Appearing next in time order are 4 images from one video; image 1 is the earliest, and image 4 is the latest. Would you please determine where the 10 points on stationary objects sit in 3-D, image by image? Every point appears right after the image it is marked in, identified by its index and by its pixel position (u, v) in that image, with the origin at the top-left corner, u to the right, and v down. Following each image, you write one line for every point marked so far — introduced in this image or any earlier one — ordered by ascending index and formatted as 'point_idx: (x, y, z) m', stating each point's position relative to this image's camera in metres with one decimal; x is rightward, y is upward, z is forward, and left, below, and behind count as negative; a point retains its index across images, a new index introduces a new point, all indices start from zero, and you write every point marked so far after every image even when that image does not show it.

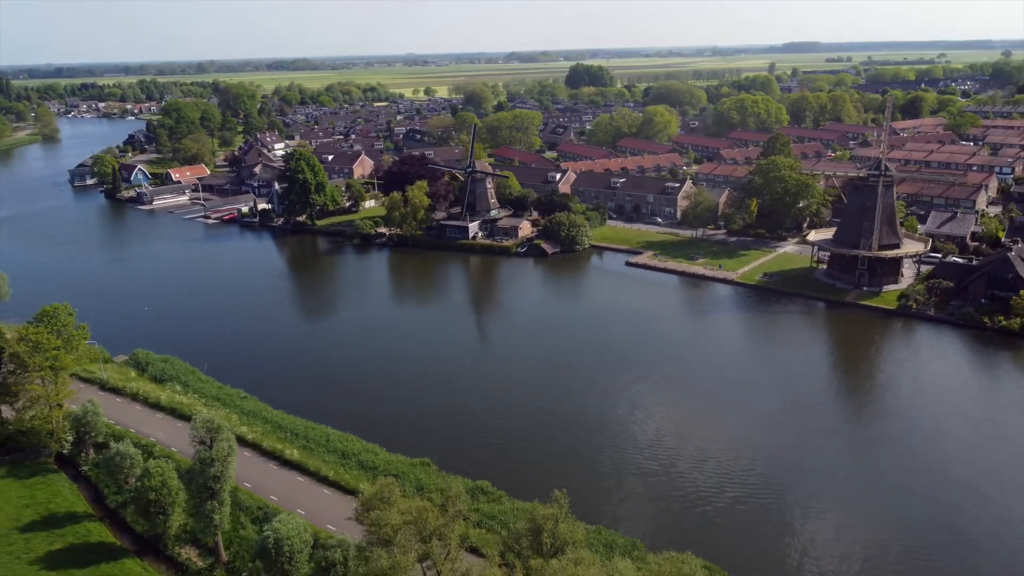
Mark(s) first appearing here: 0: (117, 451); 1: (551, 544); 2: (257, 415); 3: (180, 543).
0: (-6.0, -2.5, +12.3) m
1: (+0.4, -2.4, +7.7) m
2: (-4.6, -2.3, +14.9) m
3: (-4.7, -3.6, +11.5) m
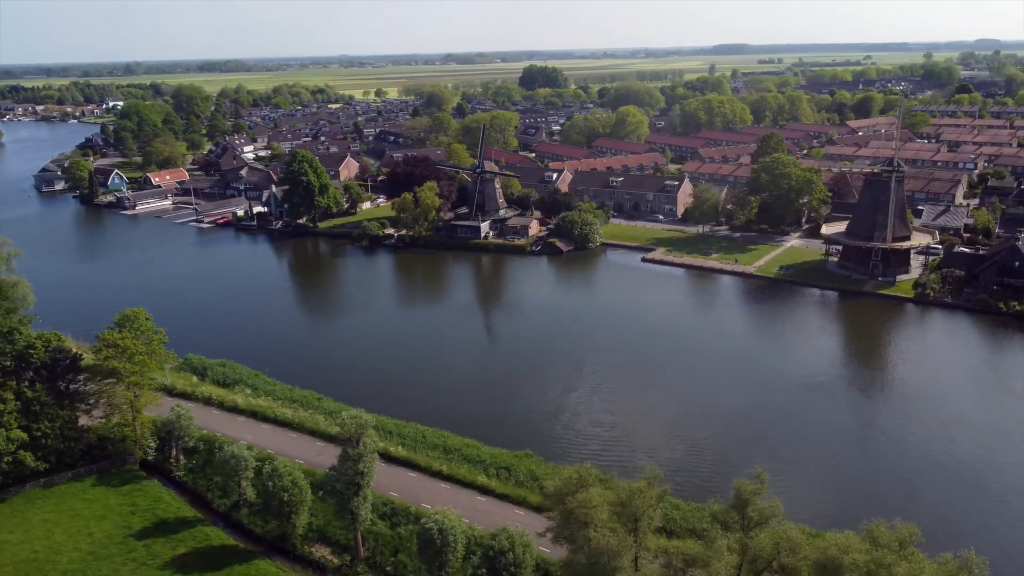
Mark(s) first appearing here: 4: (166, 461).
0: (-4.2, -2.5, +12.2) m
1: (+2.4, -2.3, +8.1) m
2: (-3.1, -2.3, +14.9) m
3: (-2.9, -3.6, +11.5) m
4: (-5.9, -3.0, +13.8) m
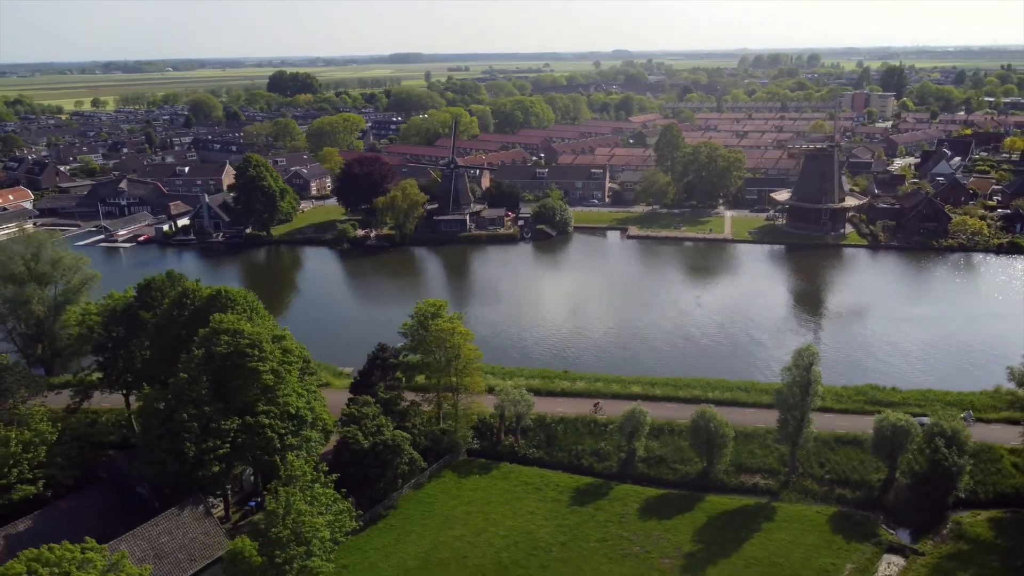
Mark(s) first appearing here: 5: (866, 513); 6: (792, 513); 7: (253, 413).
0: (+1.8, -2.0, +12.9) m
1: (+9.5, -1.0, +11.6) m
2: (+1.8, -1.8, +15.9) m
3: (+3.5, -2.9, +12.8) m
4: (-0.2, -2.7, +13.8) m
5: (+5.2, -3.3, +12.0) m
6: (+4.1, -3.3, +11.9) m
7: (-3.5, -1.7, +10.9) m
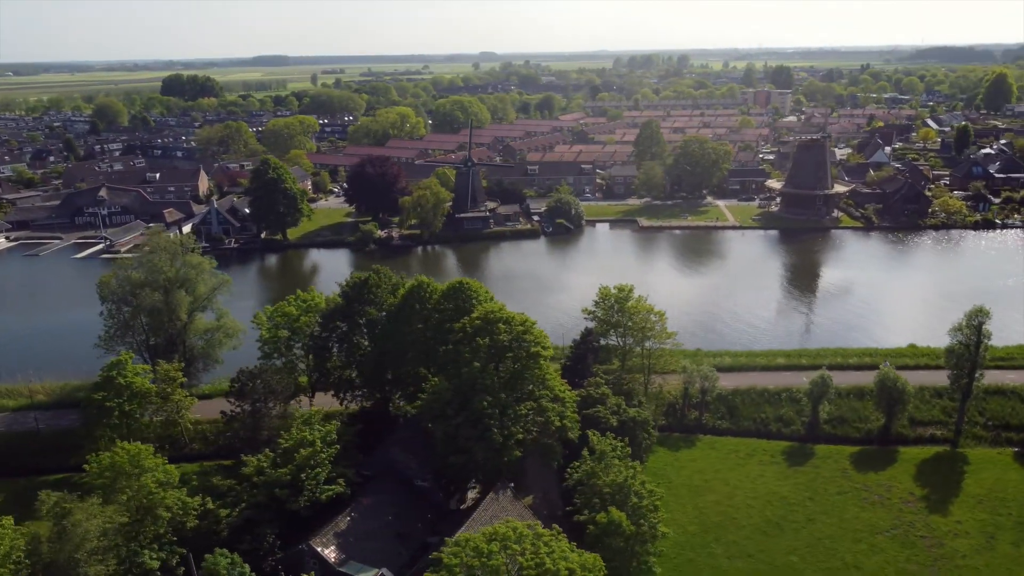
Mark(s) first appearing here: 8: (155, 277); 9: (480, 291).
0: (+5.2, -1.6, +14.0) m
1: (+13.0, -0.2, +13.9) m
2: (+4.8, -1.4, +16.9) m
3: (+6.9, -2.5, +14.2) m
4: (+3.1, -2.4, +14.5) m
5: (+8.8, -2.7, +13.6) m
6: (+7.7, -2.8, +13.4) m
7: (+0.3, -1.5, +11.2) m
8: (-6.6, +0.2, +15.0) m
9: (-0.5, -0.1, +12.6) m
